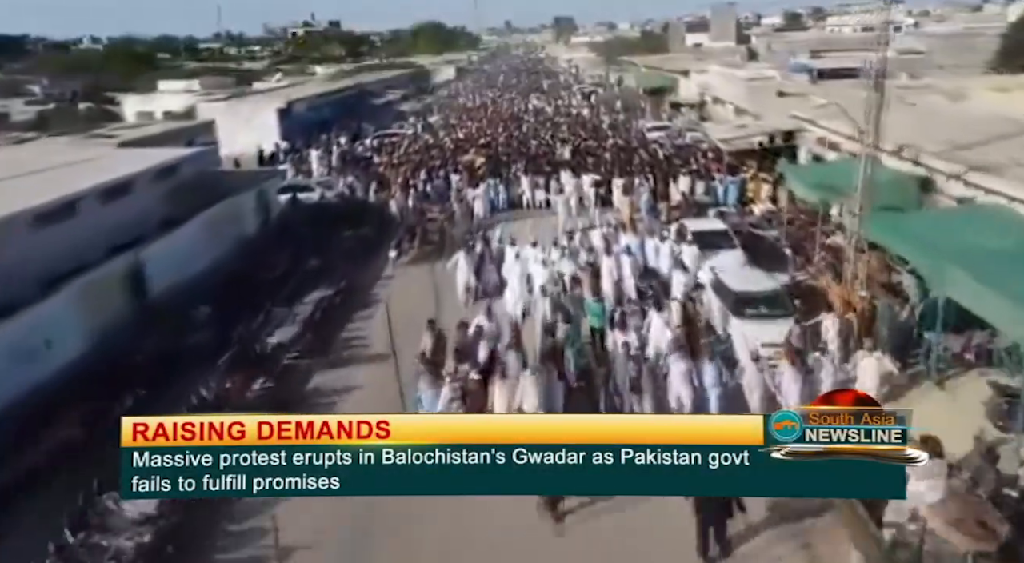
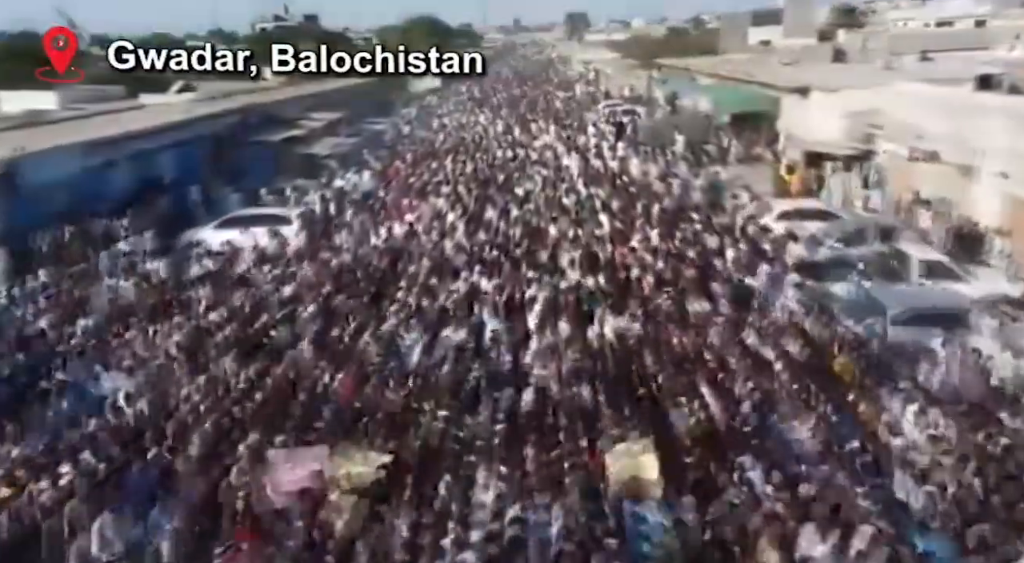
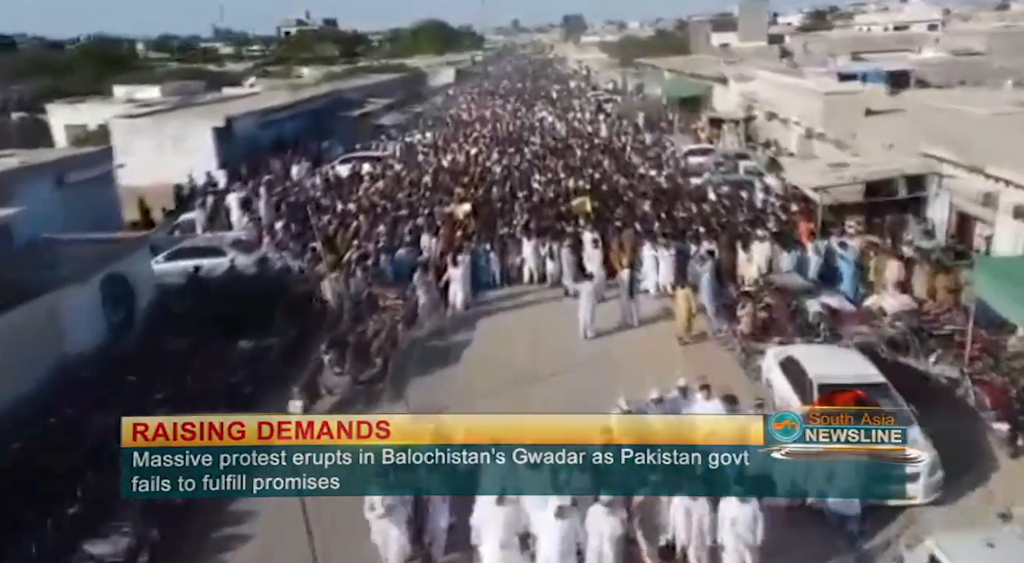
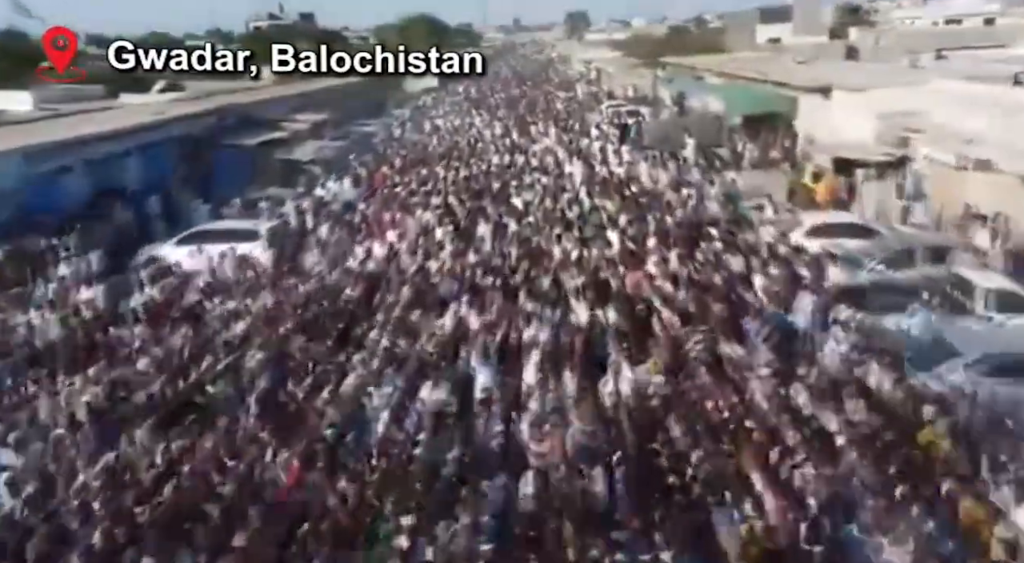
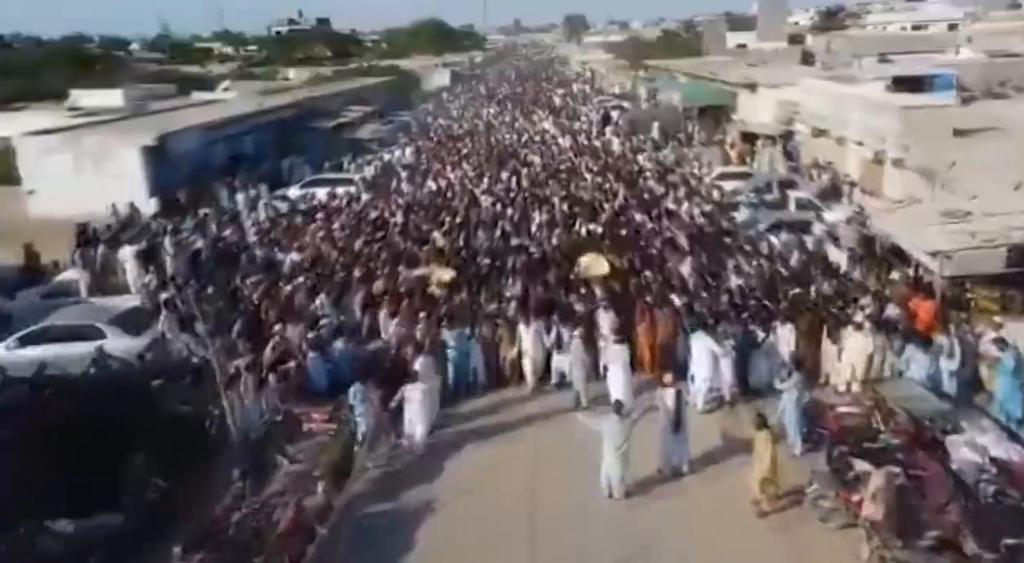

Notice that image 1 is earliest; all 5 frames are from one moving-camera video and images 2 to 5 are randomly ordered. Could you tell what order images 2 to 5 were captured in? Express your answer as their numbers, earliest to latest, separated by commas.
3, 5, 2, 4
